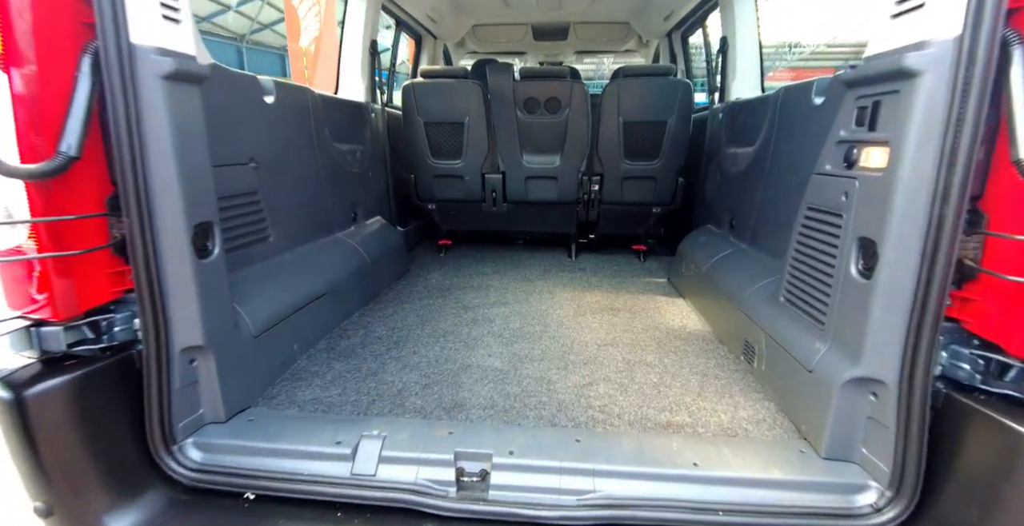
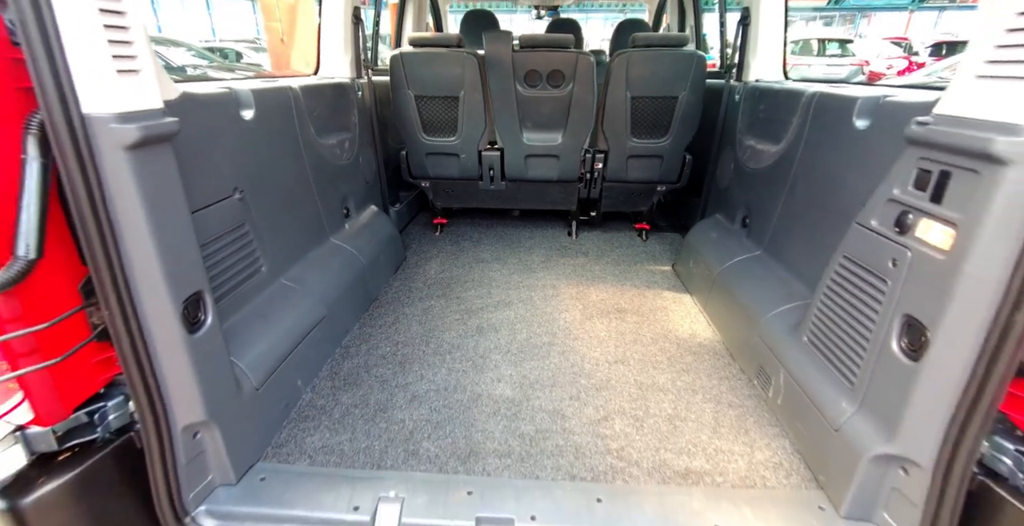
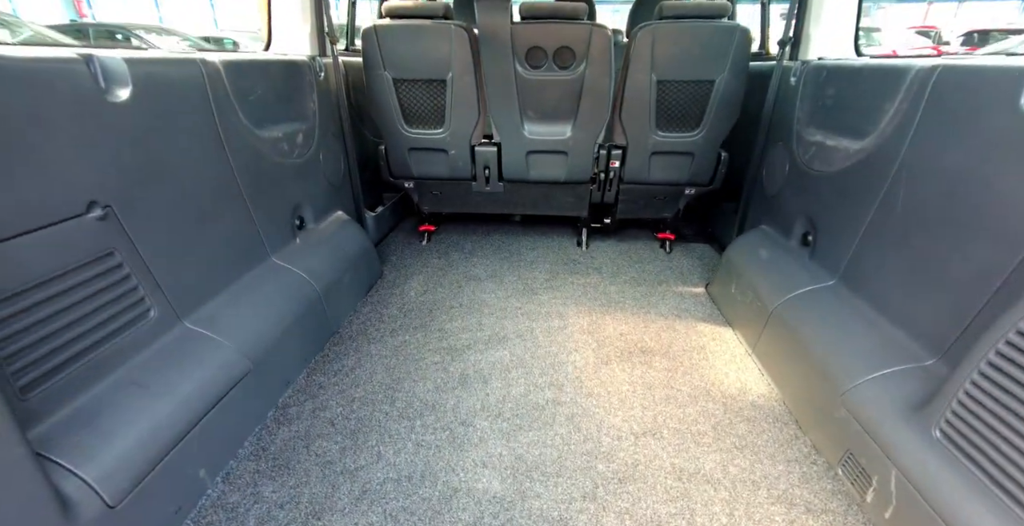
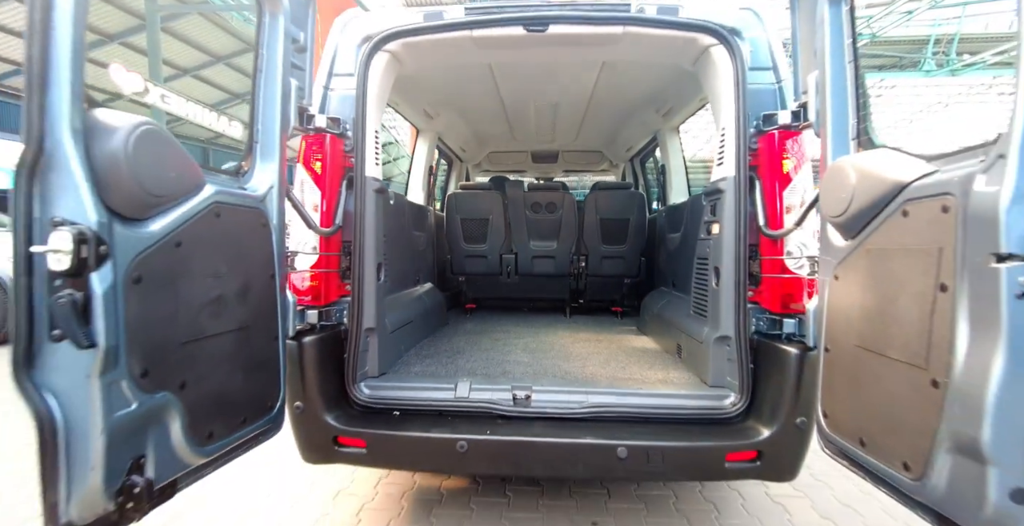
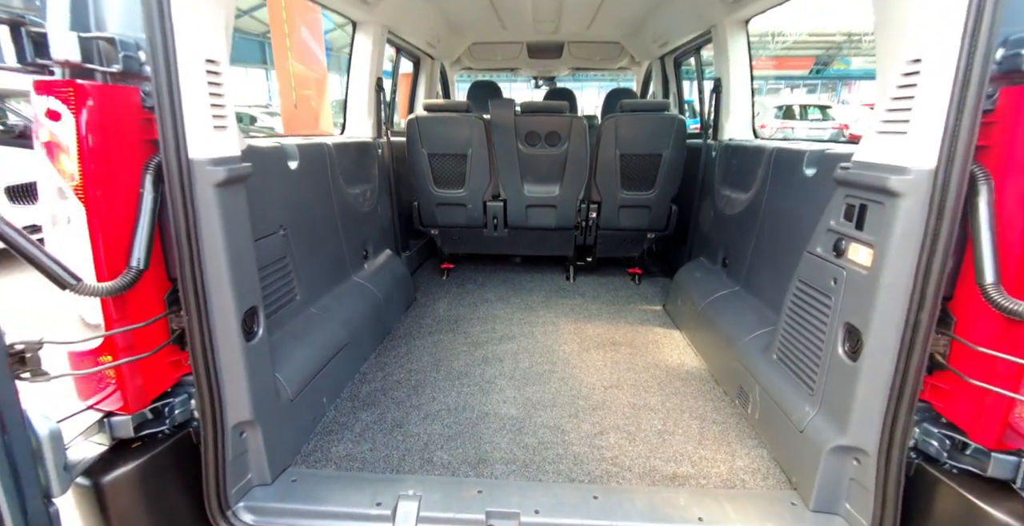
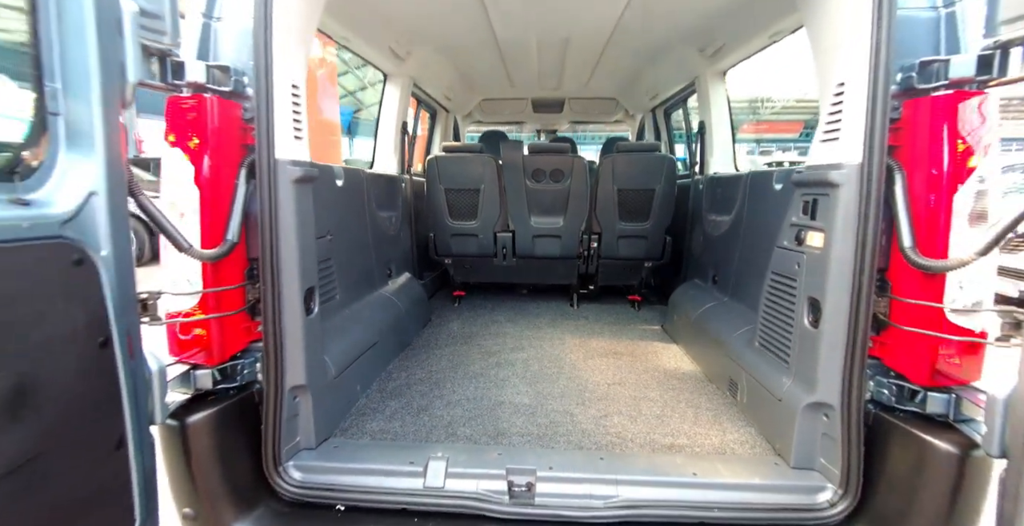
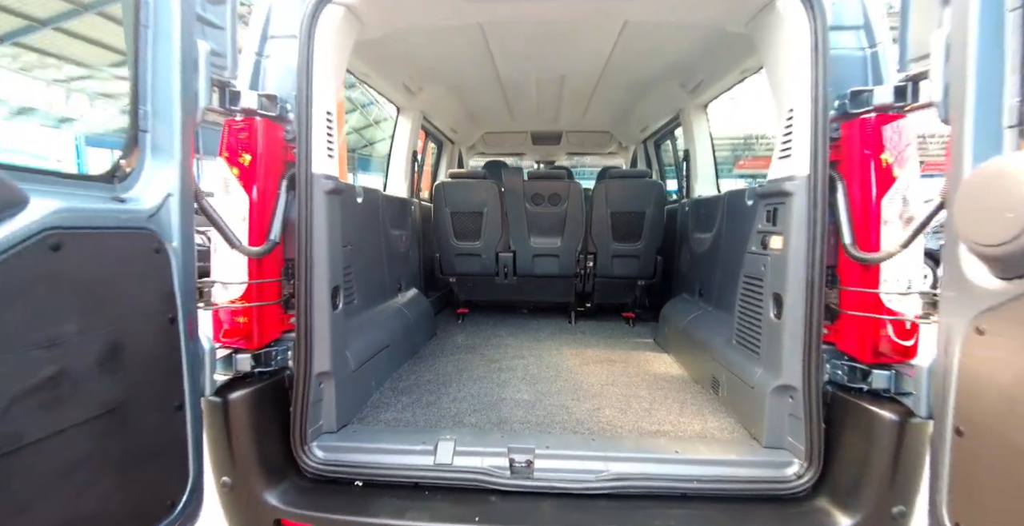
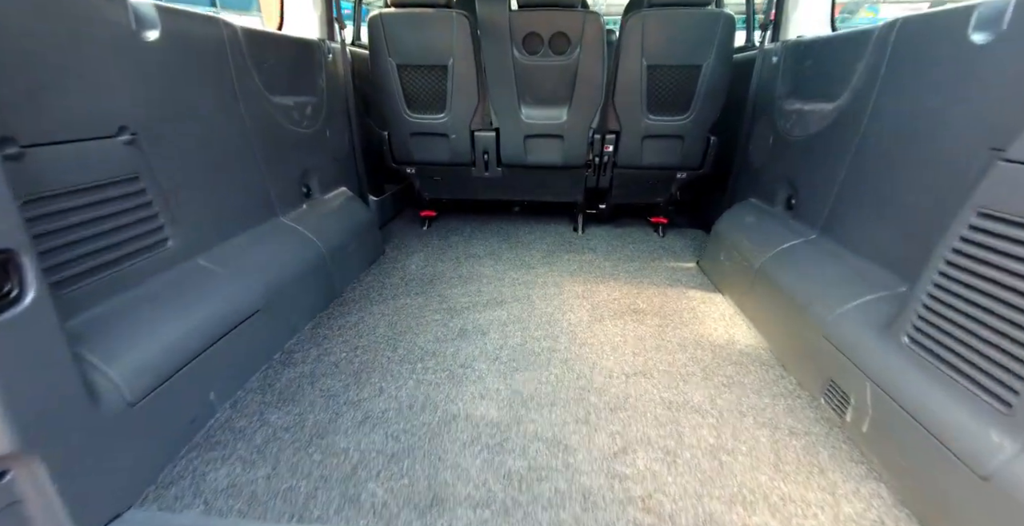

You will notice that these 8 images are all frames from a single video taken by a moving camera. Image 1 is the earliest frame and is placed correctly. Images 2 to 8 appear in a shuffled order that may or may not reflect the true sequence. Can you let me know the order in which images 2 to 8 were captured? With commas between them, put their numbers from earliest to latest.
8, 3, 2, 5, 6, 7, 4
